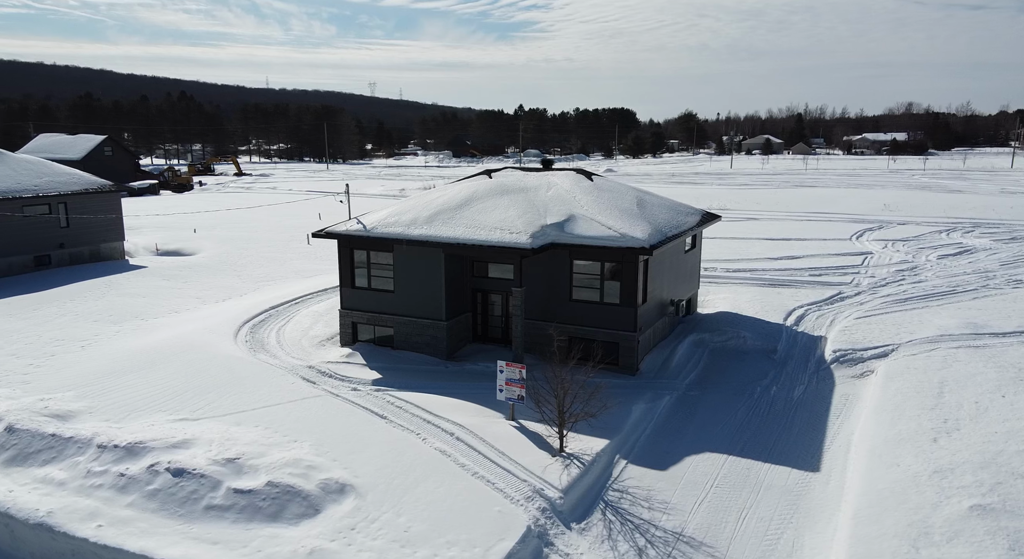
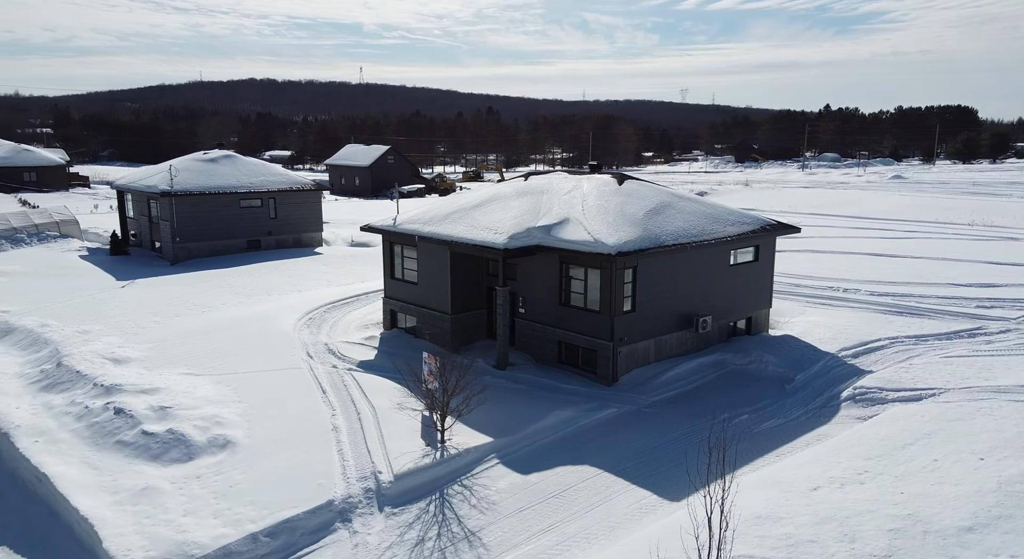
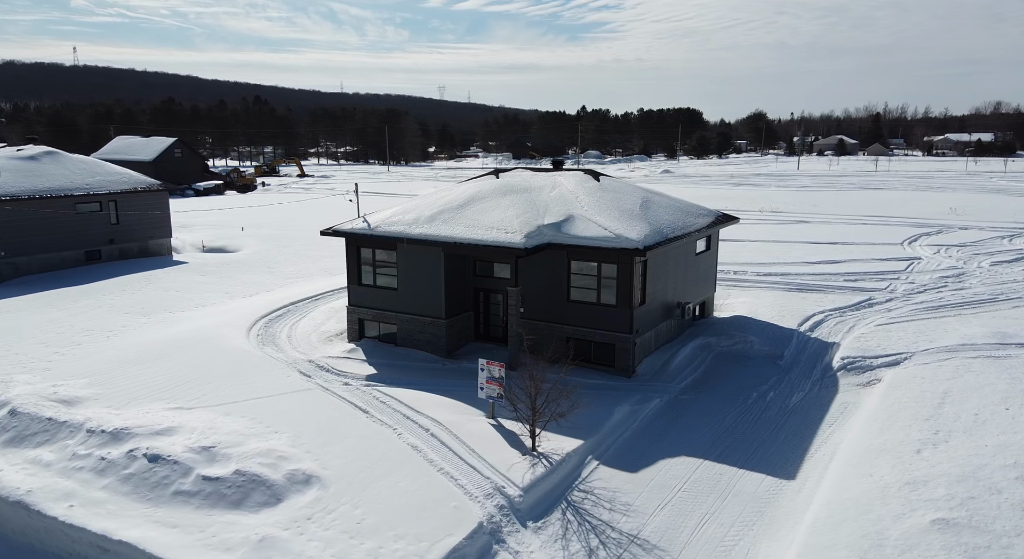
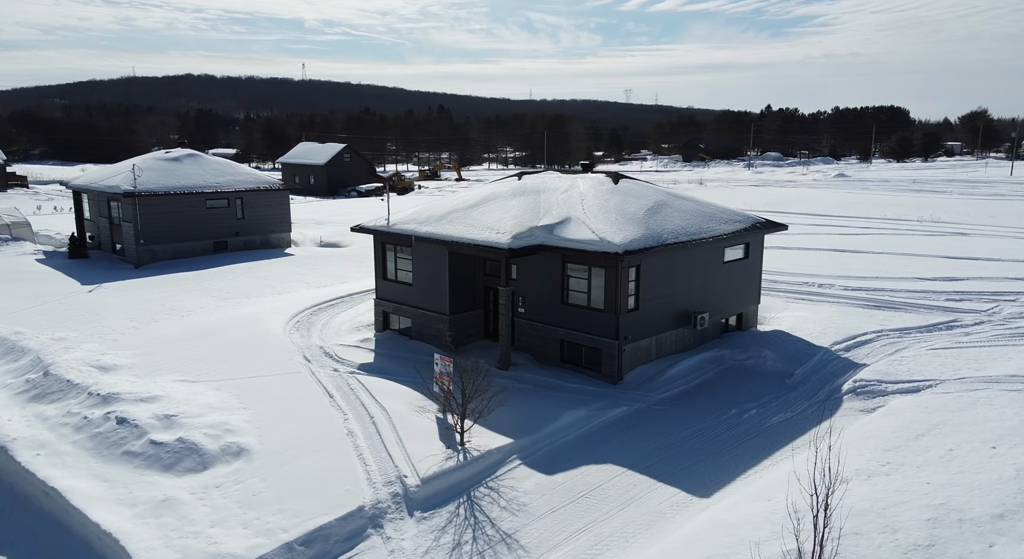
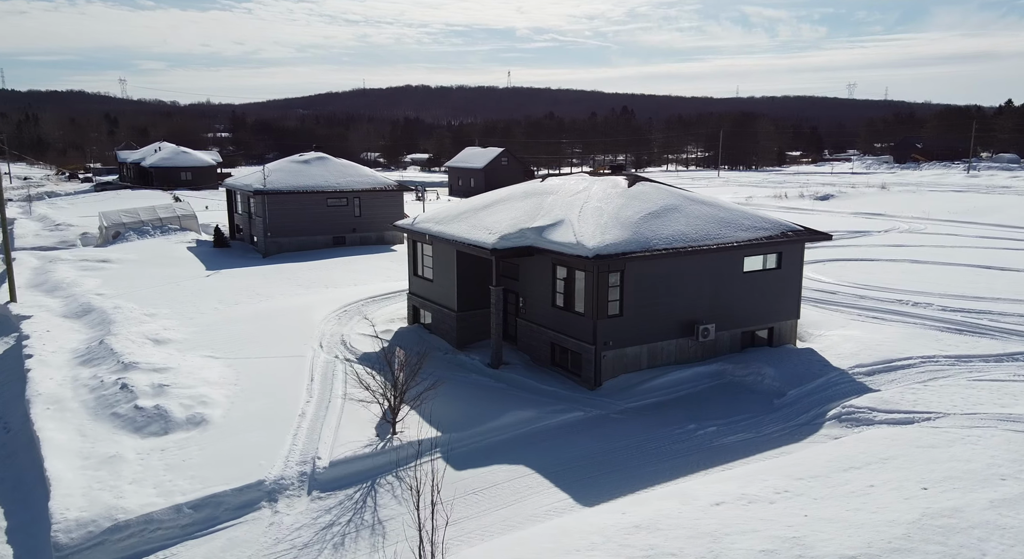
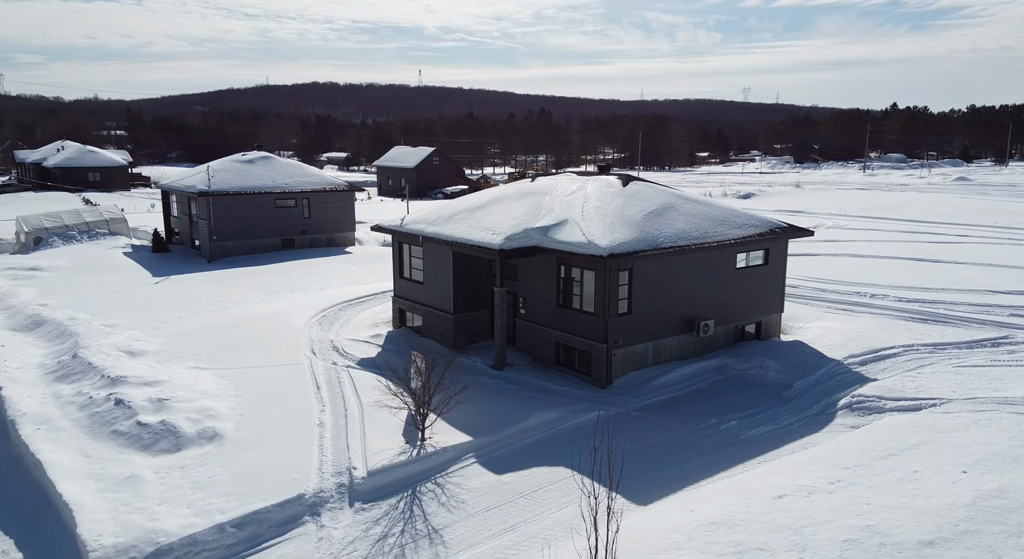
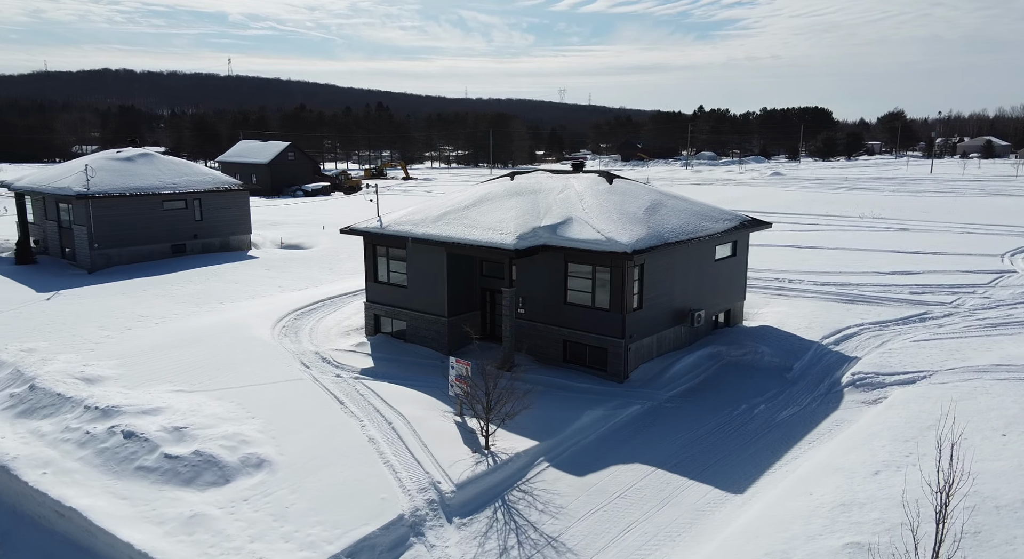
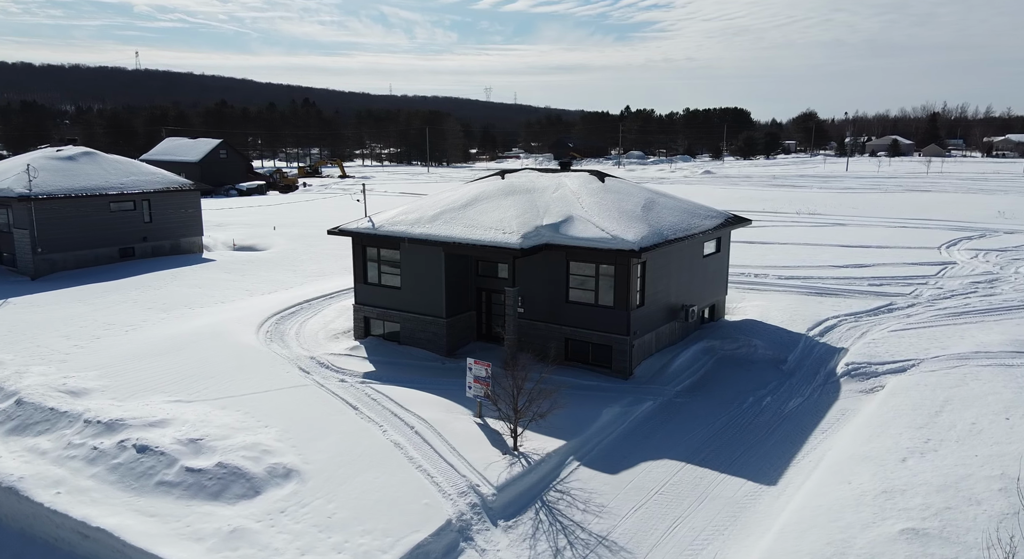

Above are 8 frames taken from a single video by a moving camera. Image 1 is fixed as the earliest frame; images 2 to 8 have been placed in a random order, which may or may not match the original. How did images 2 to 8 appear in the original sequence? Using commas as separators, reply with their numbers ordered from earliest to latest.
3, 8, 7, 4, 2, 6, 5
